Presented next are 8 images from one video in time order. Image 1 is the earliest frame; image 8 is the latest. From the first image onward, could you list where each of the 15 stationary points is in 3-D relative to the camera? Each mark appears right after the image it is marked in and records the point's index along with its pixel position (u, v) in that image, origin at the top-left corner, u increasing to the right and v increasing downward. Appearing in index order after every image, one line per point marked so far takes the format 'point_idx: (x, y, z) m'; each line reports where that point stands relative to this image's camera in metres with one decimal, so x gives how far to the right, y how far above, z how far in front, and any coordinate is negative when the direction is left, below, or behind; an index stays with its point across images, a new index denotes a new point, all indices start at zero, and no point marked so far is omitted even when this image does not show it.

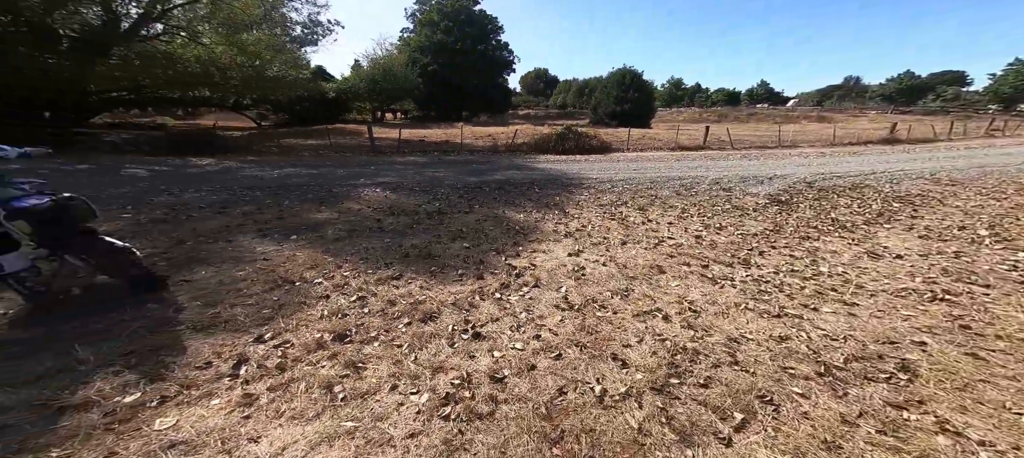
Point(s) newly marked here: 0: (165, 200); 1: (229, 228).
0: (-6.0, +0.6, +6.1) m
1: (-3.7, +0.1, +4.7) m
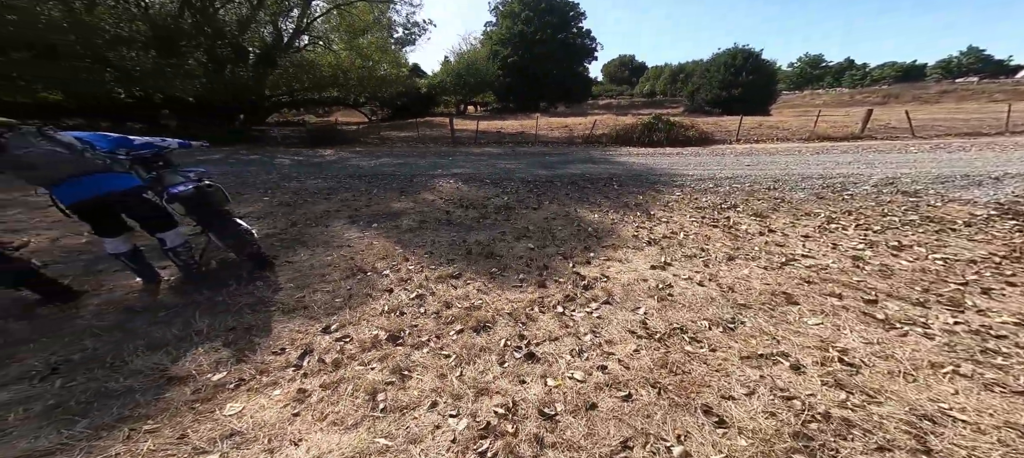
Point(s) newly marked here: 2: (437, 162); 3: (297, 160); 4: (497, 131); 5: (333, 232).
0: (-4.6, +0.9, +7.0) m
1: (-2.7, +0.2, +5.1) m
2: (-1.9, +1.7, +9.2) m
3: (-6.2, +1.9, +9.8) m
4: (-0.9, +4.6, +17.2) m
5: (-2.4, 0.0, +4.5) m
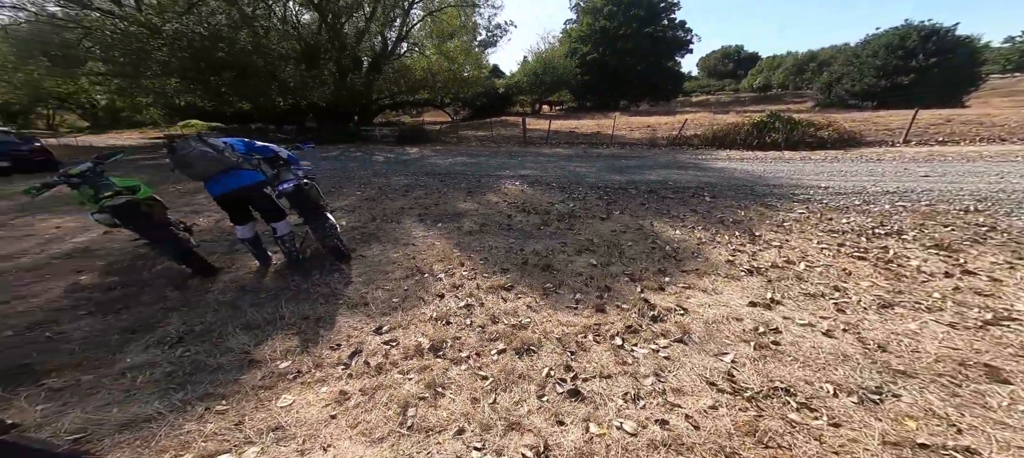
0: (-3.2, +1.1, +7.6) m
1: (-1.8, +0.3, +5.4) m
2: (0.0, +1.7, +9.2) m
3: (-4.1, +2.2, +10.7) m
4: (+2.8, +4.5, +16.8) m
5: (-1.6, 0.0, +4.7) m
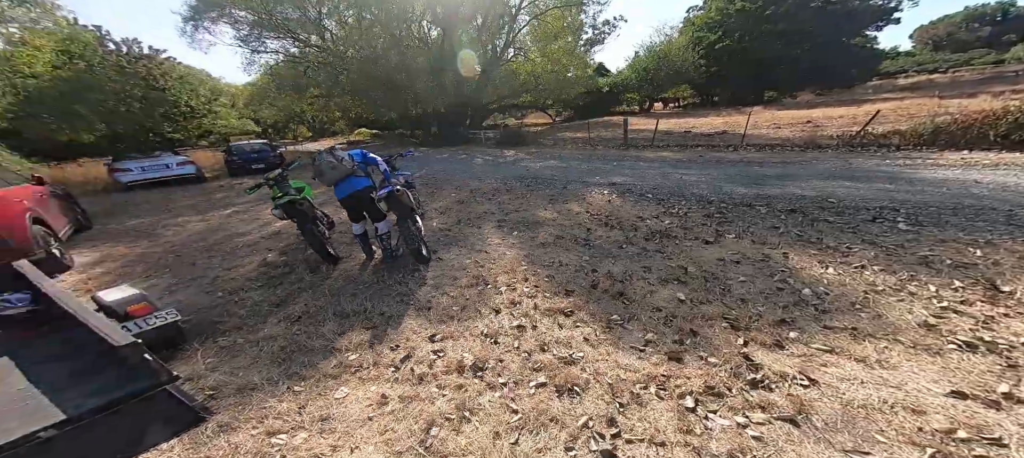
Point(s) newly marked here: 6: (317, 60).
0: (-1.1, +1.1, +8.1) m
1: (-0.5, +0.2, +5.6) m
2: (+2.5, +1.5, +8.6) m
3: (-0.9, +2.2, +11.3) m
4: (+7.6, +4.1, +14.9) m
5: (-0.5, -0.1, +4.9) m
6: (-8.3, +7.2, +15.5) m
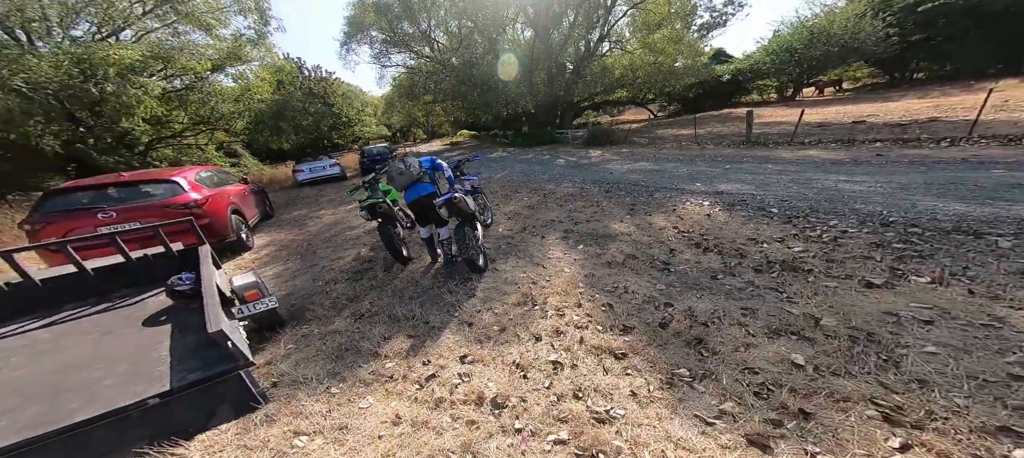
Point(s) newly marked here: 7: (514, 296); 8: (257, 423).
0: (+0.8, +1.0, +7.8) m
1: (+0.6, +0.1, +5.2) m
2: (+4.3, +1.2, +7.3) m
3: (+1.9, +2.1, +10.8) m
4: (+11.2, +3.5, +11.9) m
5: (+0.3, -0.2, +4.6) m
6: (-3.7, +7.4, +16.9) m
7: (0.0, -0.6, +3.5) m
8: (-1.7, -1.3, +2.4) m
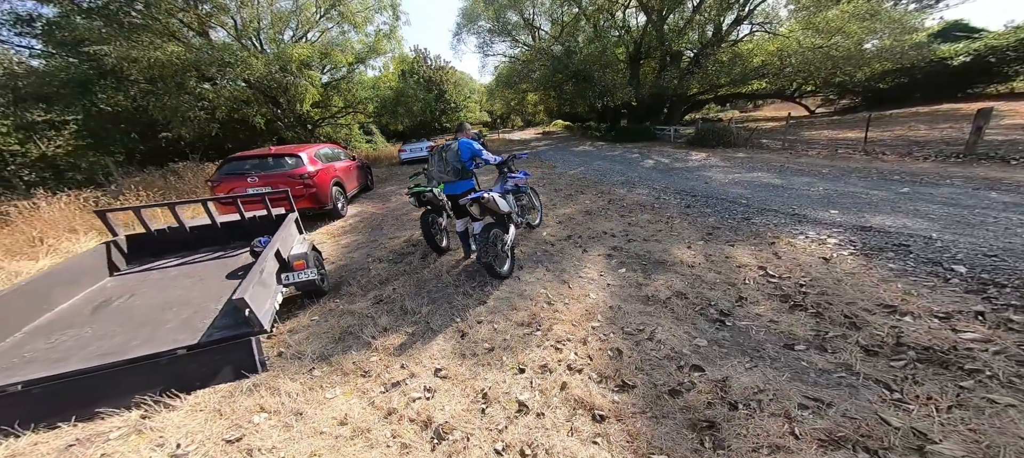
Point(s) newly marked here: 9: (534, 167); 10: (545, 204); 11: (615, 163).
0: (+2.1, +0.8, +7.1) m
1: (+1.2, -0.1, +4.7) m
2: (+5.4, +0.5, +5.7) m
3: (+4.1, +1.8, +9.7) m
4: (+13.5, +2.0, +8.2) m
5: (+0.7, -0.3, +4.2) m
6: (+1.0, +7.9, +16.7) m
7: (+0.1, -0.7, +3.2) m
8: (-2.0, -1.2, +2.7) m
9: (+0.6, +1.8, +10.2) m
10: (+0.6, +0.4, +6.2) m
11: (+2.9, +1.8, +10.0) m
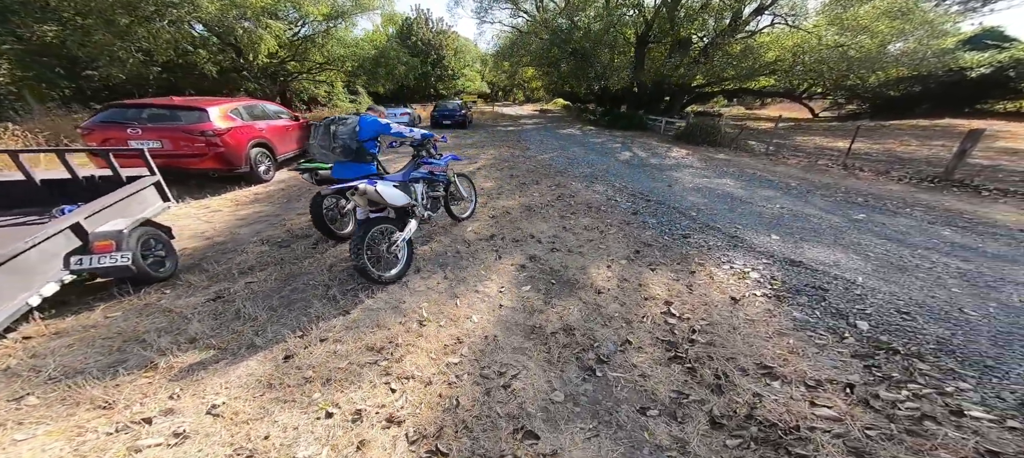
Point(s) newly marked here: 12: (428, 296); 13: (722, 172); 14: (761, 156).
0: (+1.2, +0.9, +6.4) m
1: (+0.2, -0.1, +4.1) m
2: (+4.5, +0.2, +5.0) m
3: (+3.3, +1.8, +9.0) m
4: (+12.7, +1.0, +7.5) m
5: (-0.3, -0.3, +3.6) m
6: (+0.8, +8.7, +15.6) m
7: (-1.0, -0.8, +2.7) m
8: (-3.1, -1.0, +2.2) m
9: (-0.2, +2.1, +9.5) m
10: (-0.4, +0.6, +5.6) m
11: (+2.1, +2.0, +9.2) m
12: (-0.8, -0.6, +3.2) m
13: (+3.8, +0.8, +6.5) m
14: (+5.6, +1.4, +8.2) m
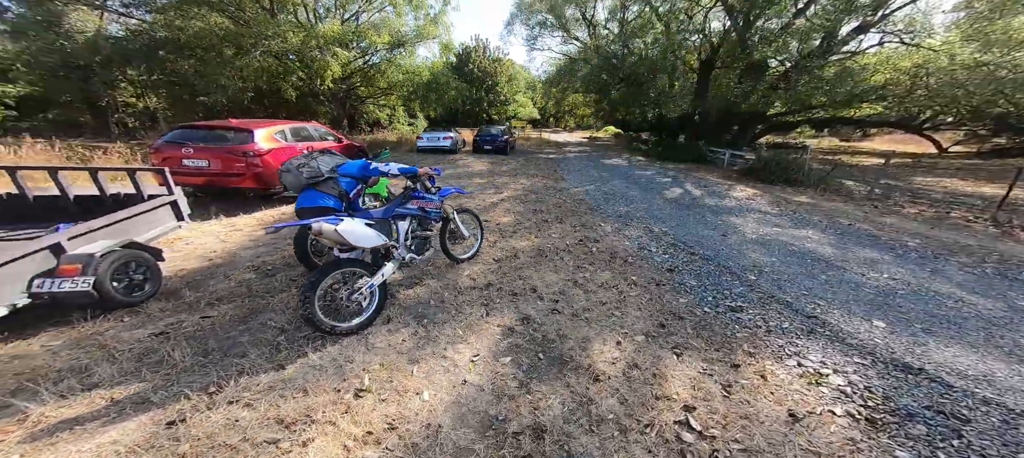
0: (+1.7, +0.2, +5.6) m
1: (+0.2, -0.6, +3.5) m
2: (+4.6, -0.7, +3.6) m
3: (+4.3, +0.8, +7.8) m
4: (+13.1, -0.5, +4.6) m
5: (-0.4, -0.7, +3.1) m
6: (+3.6, +7.3, +15.1) m
7: (-1.2, -1.0, +2.2) m
8: (-3.4, -1.1, +2.1) m
9: (+1.0, +1.3, +8.9) m
10: (0.0, 0.0, +5.1) m
11: (+3.1, +1.0, +8.3) m
12: (-0.9, -0.9, +2.7) m
13: (+4.2, 0.0, +5.2) m
14: (+6.3, +0.3, +6.6) m
